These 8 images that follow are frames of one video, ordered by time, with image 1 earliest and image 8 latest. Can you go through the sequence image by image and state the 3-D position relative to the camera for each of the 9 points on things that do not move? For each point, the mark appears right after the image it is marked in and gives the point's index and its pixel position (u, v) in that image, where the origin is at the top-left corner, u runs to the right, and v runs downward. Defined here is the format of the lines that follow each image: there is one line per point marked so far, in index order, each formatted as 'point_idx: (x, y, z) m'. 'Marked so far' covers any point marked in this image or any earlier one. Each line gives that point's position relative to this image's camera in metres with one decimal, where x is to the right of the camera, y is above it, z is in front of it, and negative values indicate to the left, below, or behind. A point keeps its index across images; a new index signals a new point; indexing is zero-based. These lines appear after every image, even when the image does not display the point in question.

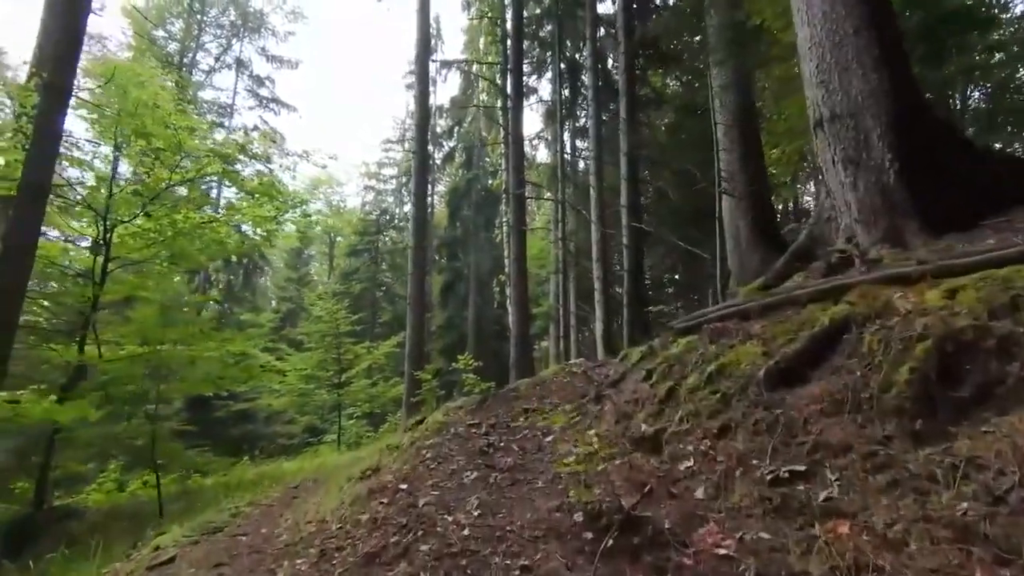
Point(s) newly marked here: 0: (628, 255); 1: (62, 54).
0: (+2.1, +0.6, +12.2) m
1: (-5.2, +2.6, +8.1) m
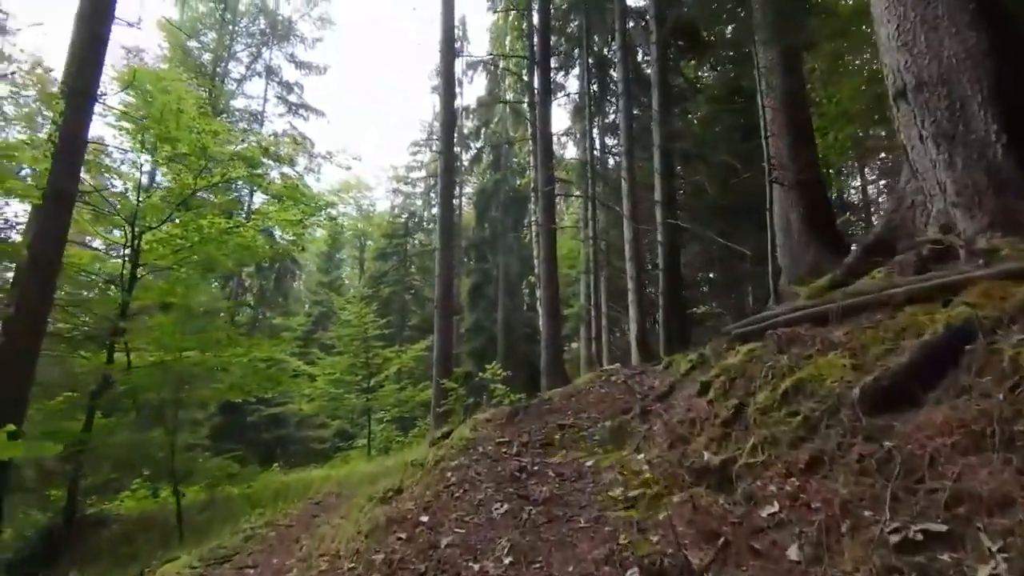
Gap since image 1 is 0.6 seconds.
0: (+2.6, +0.6, +11.7) m
1: (-4.8, +2.5, +8.0) m
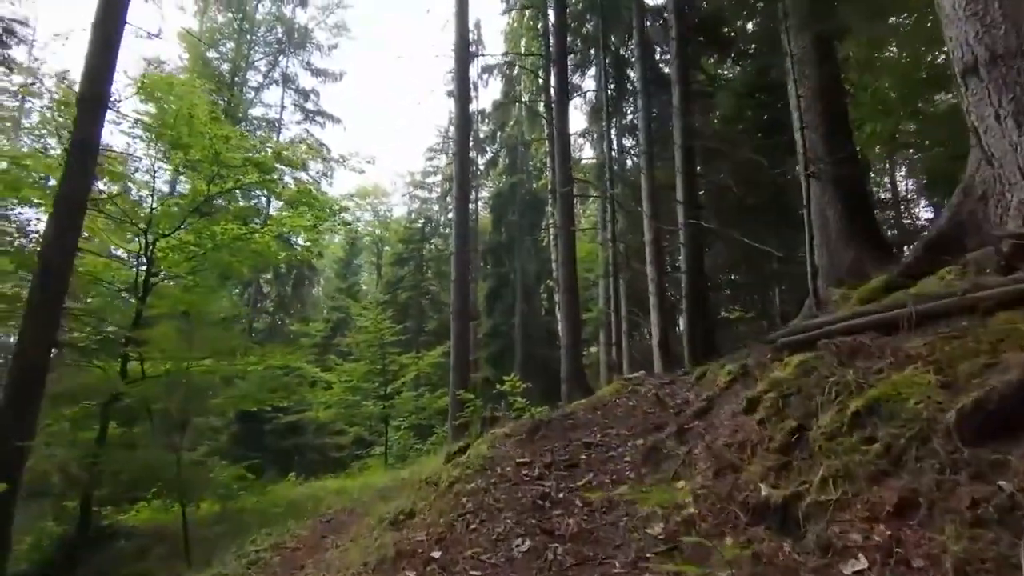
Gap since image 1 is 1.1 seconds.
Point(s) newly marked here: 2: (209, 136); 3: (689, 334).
0: (+2.9, +0.5, +11.3) m
1: (-4.7, +2.4, +7.8) m
2: (-4.6, +2.3, +10.4) m
3: (+2.9, -0.9, +11.2) m
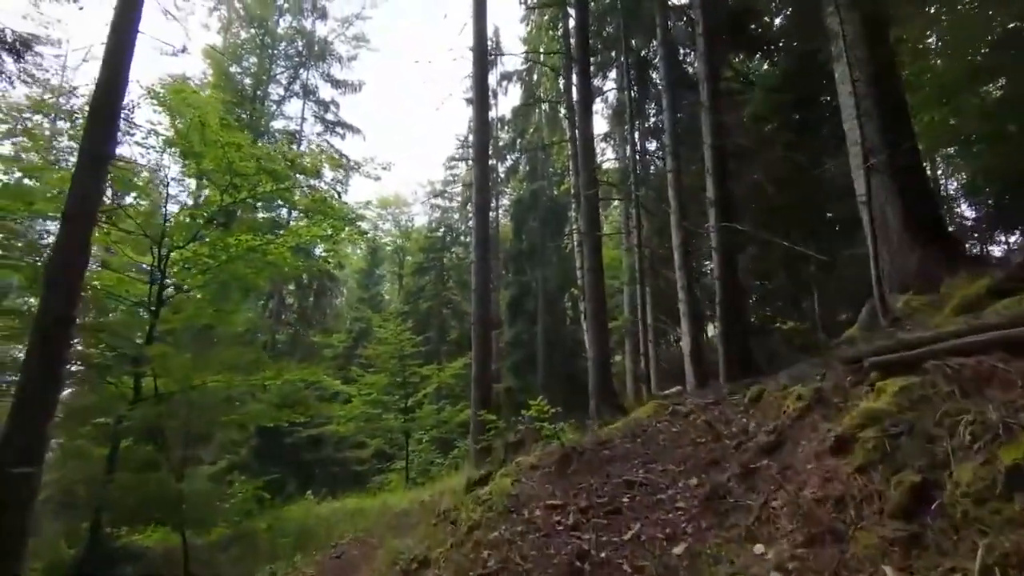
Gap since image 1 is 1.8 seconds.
0: (+3.2, +0.4, +10.8) m
1: (-4.4, +2.3, +7.5) m
2: (-4.3, +2.1, +10.1) m
3: (+3.3, -1.0, +10.6) m
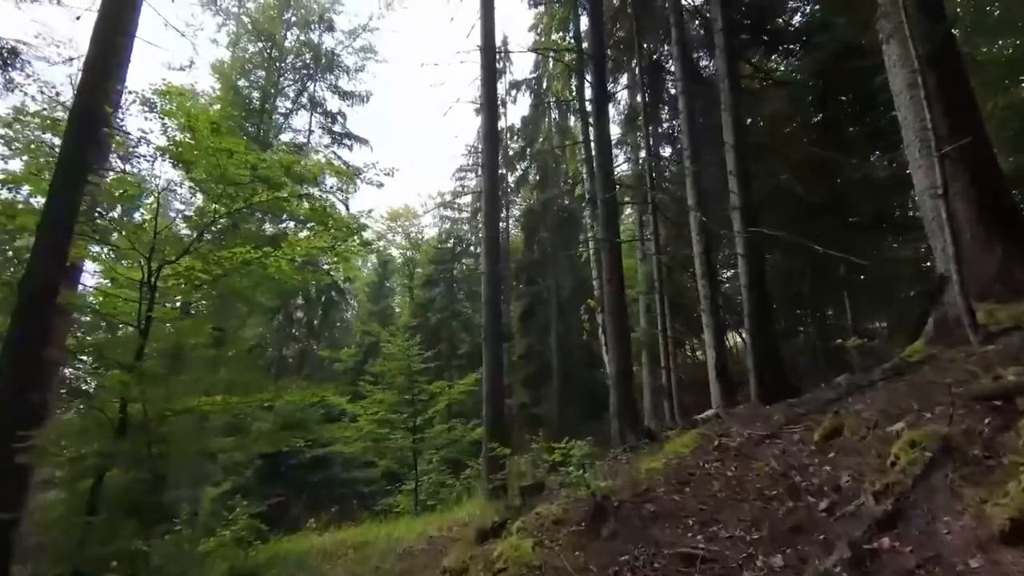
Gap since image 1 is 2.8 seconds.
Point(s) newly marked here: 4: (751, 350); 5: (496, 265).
0: (+3.4, +0.3, +10.1) m
1: (-4.3, +2.1, +7.0) m
2: (-4.1, +1.9, +9.6) m
3: (+3.5, -1.1, +9.9) m
4: (+3.5, -0.9, +9.9) m
5: (-0.3, +0.4, +12.0) m
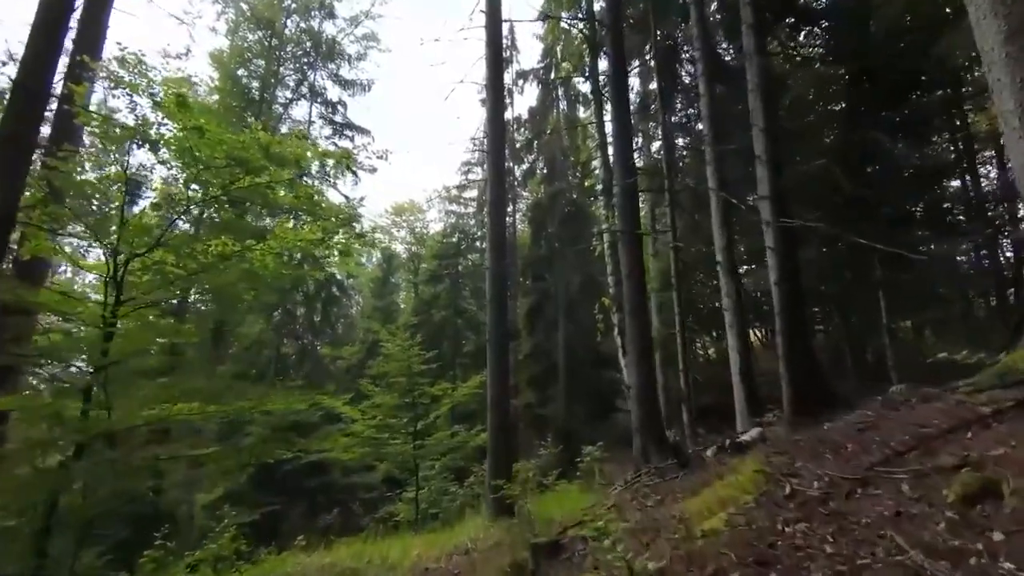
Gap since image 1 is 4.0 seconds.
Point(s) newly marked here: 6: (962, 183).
0: (+3.5, +0.3, +9.2) m
1: (-4.3, +2.1, +6.1) m
2: (-4.0, +2.0, +8.7) m
3: (+3.6, -1.1, +9.0) m
4: (+3.6, -0.9, +9.0) m
5: (-0.2, +0.5, +11.1) m
6: (+9.9, +2.3, +15.1) m
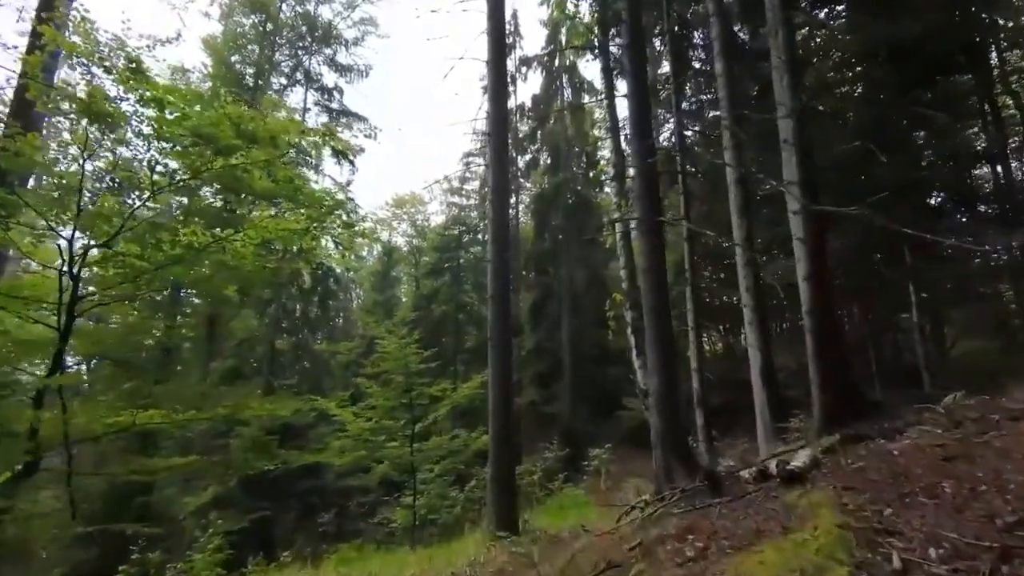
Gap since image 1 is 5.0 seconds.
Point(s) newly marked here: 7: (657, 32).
0: (+3.6, +0.4, +8.4) m
1: (-4.2, +2.2, +5.3) m
2: (-4.0, +2.0, +7.9) m
3: (+3.6, -1.0, +8.2) m
4: (+3.6, -0.8, +8.2) m
5: (-0.1, +0.5, +10.3) m
6: (+10.0, +2.4, +14.2) m
7: (+3.2, +5.8, +14.7) m
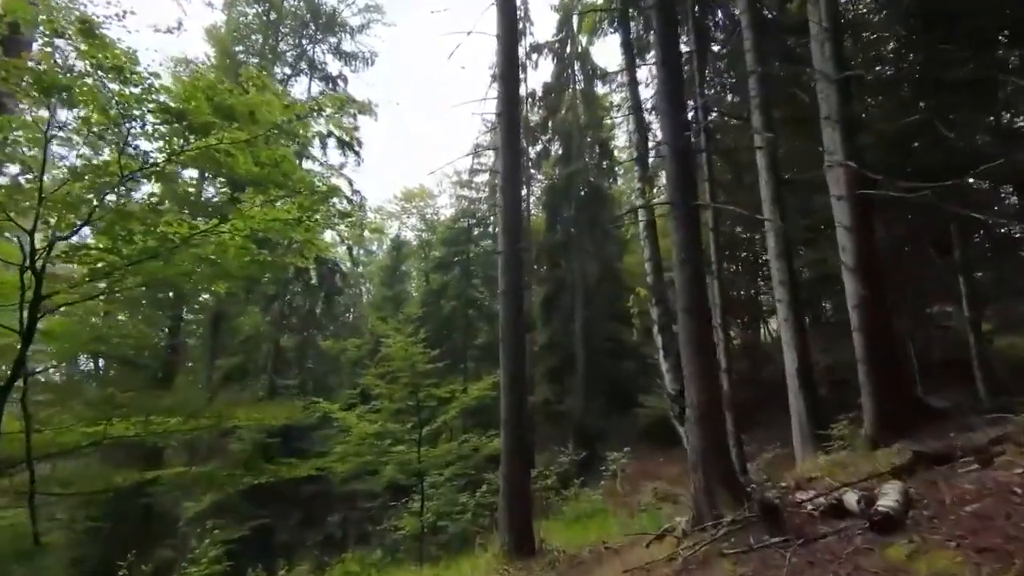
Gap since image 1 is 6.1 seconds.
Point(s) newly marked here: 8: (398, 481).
0: (+3.7, +0.5, +7.6) m
1: (-4.1, +2.2, +4.6) m
2: (-3.8, +2.1, +7.2) m
3: (+3.8, -0.9, +7.4) m
4: (+3.8, -0.7, +7.4) m
5: (+0.1, +0.6, +9.6) m
6: (+10.2, +2.6, +13.3) m
7: (+3.4, +6.0, +13.8) m
8: (-2.3, -3.8, +13.7) m
